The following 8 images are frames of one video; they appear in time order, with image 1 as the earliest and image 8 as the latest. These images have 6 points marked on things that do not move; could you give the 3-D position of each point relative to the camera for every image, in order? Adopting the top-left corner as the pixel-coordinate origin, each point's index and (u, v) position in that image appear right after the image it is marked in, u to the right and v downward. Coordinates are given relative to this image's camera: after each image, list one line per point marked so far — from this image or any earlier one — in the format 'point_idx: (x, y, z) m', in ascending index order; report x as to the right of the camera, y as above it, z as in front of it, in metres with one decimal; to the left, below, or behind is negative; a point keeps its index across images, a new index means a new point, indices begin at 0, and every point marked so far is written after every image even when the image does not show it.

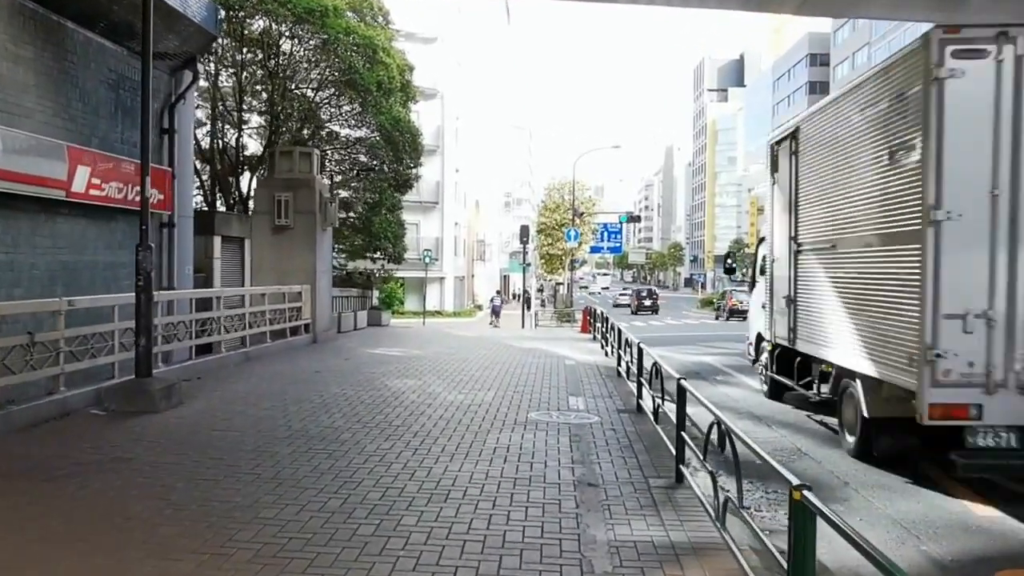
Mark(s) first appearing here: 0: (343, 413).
0: (-1.8, -1.3, +8.7) m
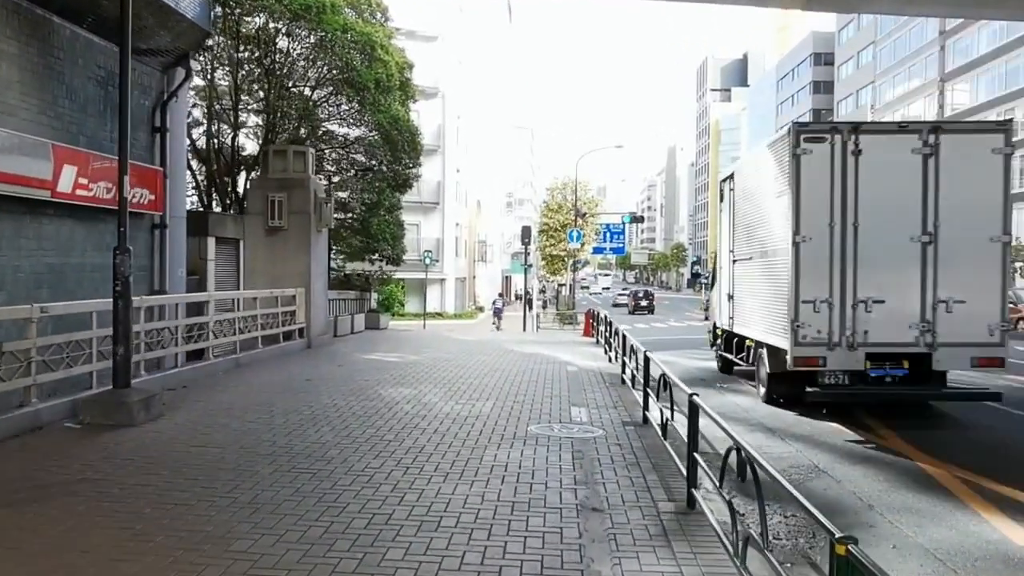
0: (-1.8, -1.4, +8.2) m
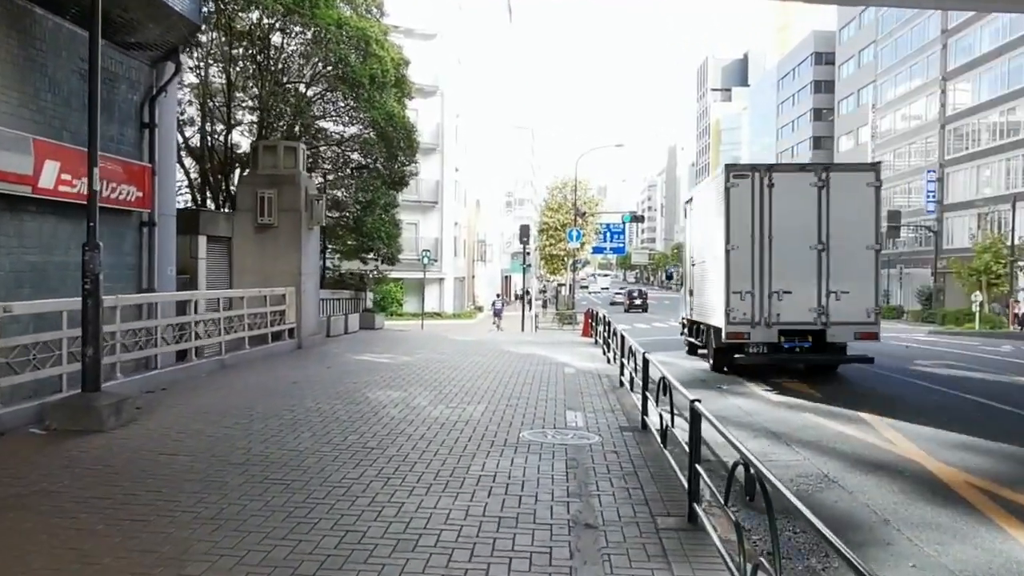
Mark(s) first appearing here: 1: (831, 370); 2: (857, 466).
0: (-1.9, -1.4, +7.8) m
1: (+5.8, -1.5, +15.1) m
2: (+3.0, -1.5, +7.2) m
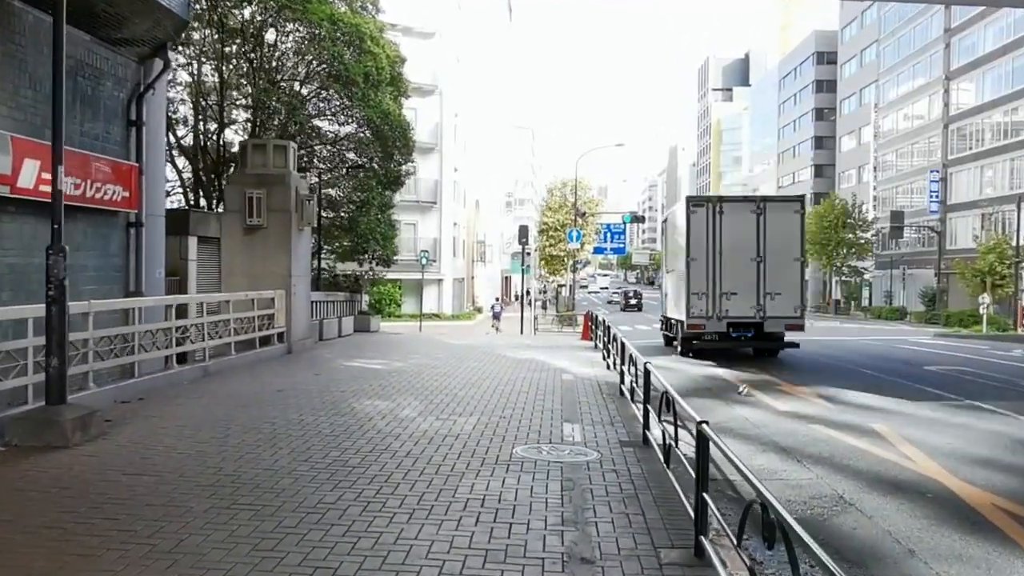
0: (-1.9, -1.4, +7.3) m
1: (+5.7, -1.5, +14.6) m
2: (+2.9, -1.6, +6.7) m
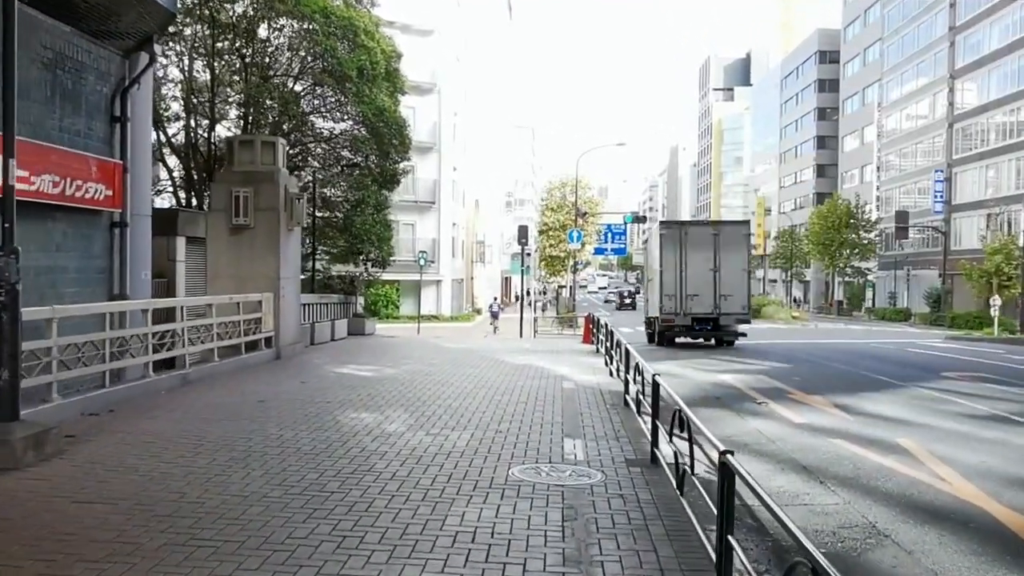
0: (-2.0, -1.5, +6.6) m
1: (+5.7, -1.6, +14.0) m
2: (+2.9, -1.6, +6.0) m
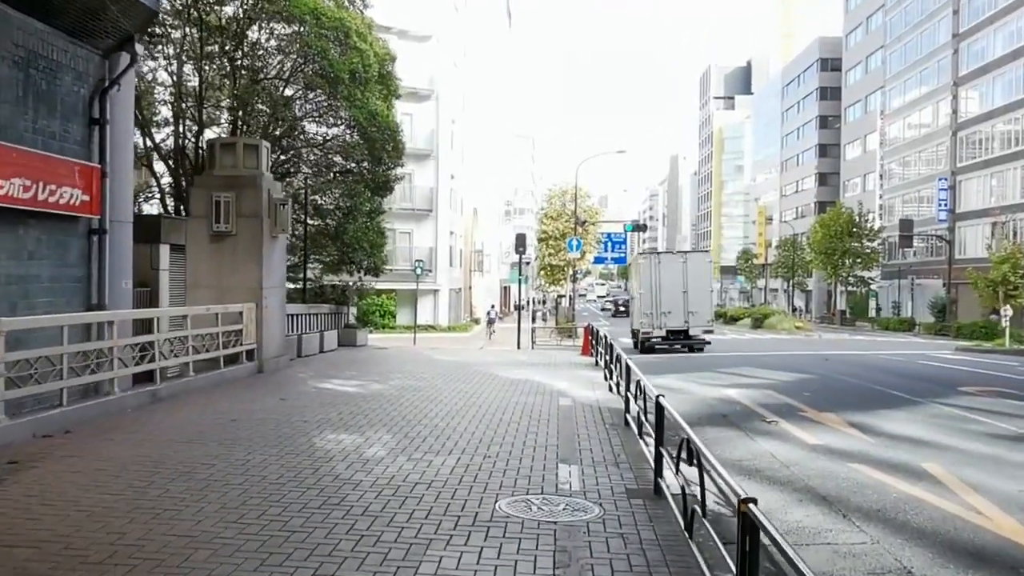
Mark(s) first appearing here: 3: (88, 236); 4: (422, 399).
0: (-2.1, -1.5, +5.9) m
1: (+5.6, -1.7, +13.2) m
2: (+2.8, -1.7, +5.3) m
3: (-6.3, +0.8, +12.4) m
4: (-1.3, -1.6, +11.8) m
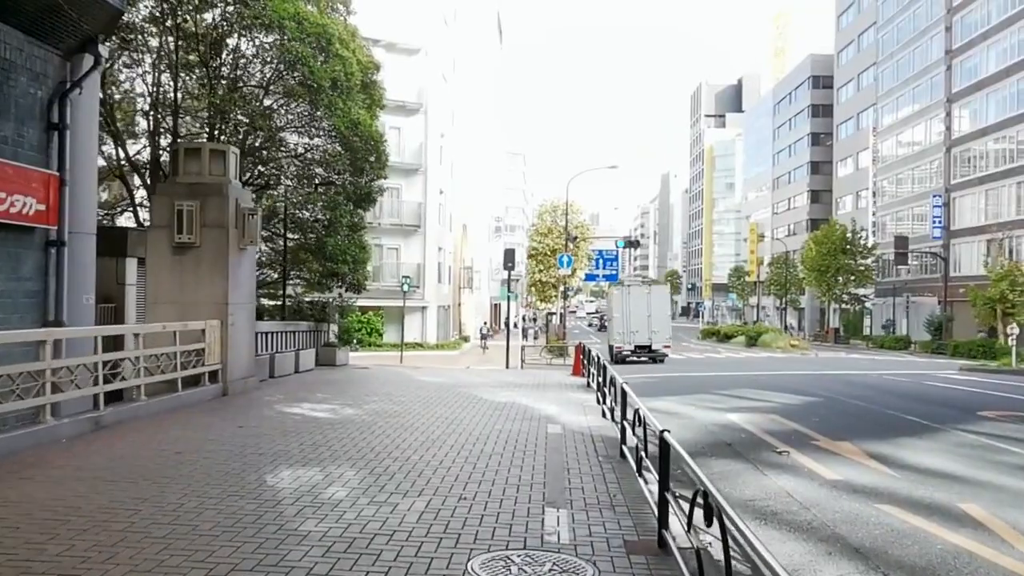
0: (-2.2, -1.6, +4.9) m
1: (+5.4, -2.0, +12.3) m
2: (+2.6, -1.8, +4.3) m
3: (-6.5, +0.6, +11.4) m
4: (-1.5, -1.8, +10.8) m
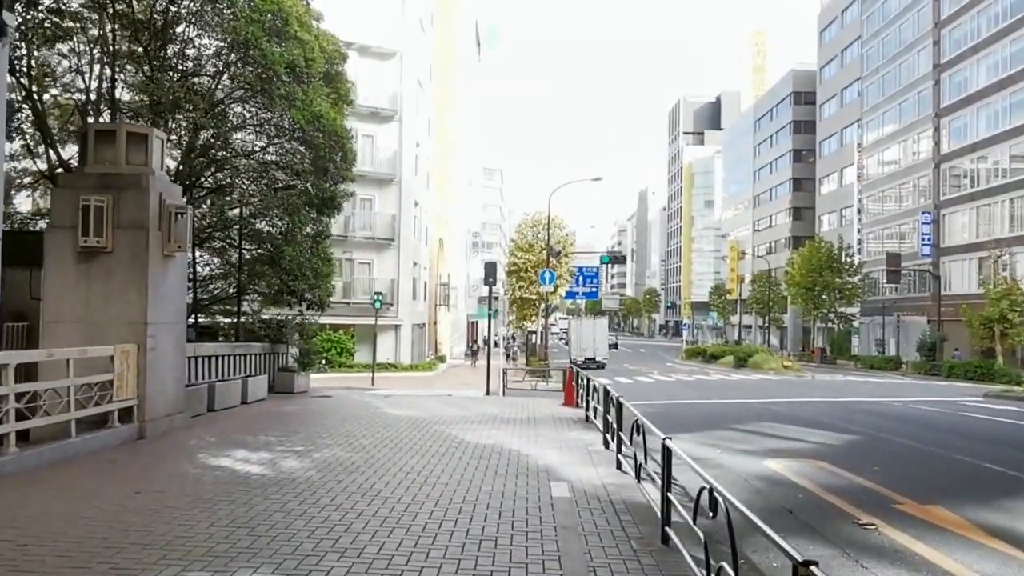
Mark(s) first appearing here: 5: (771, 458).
0: (-2.1, -1.7, +2.3) m
1: (+5.2, -2.2, +9.9) m
2: (+2.8, -1.8, +1.9) m
3: (-6.5, +0.4, +8.7) m
4: (-1.5, -1.9, +8.3) m
5: (+3.7, -2.4, +11.7) m
